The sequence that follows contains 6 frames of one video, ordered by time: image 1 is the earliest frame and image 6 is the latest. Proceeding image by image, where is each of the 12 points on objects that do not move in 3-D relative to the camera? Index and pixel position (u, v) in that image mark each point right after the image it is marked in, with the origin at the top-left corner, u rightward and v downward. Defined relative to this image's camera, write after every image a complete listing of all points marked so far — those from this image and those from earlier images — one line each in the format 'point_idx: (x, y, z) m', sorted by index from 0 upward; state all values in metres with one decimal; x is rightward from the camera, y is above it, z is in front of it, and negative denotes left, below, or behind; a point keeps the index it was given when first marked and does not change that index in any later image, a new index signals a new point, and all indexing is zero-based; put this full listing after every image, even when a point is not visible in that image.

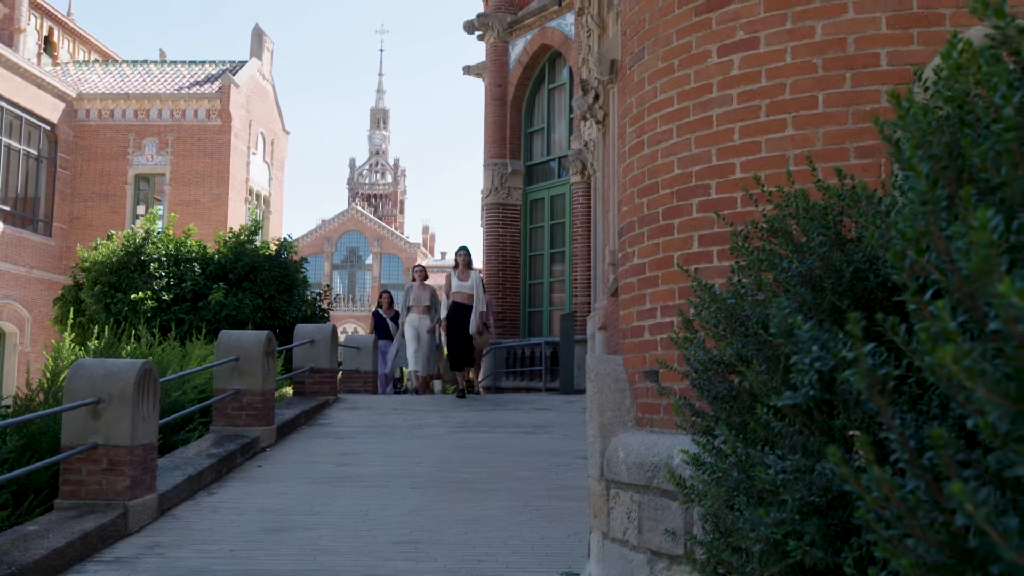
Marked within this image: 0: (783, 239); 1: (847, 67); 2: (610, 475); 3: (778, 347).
0: (+0.7, +0.1, +2.7) m
1: (+1.2, +0.8, +3.7) m
2: (+0.4, -0.8, +4.1) m
3: (+0.7, -0.1, +2.5) m
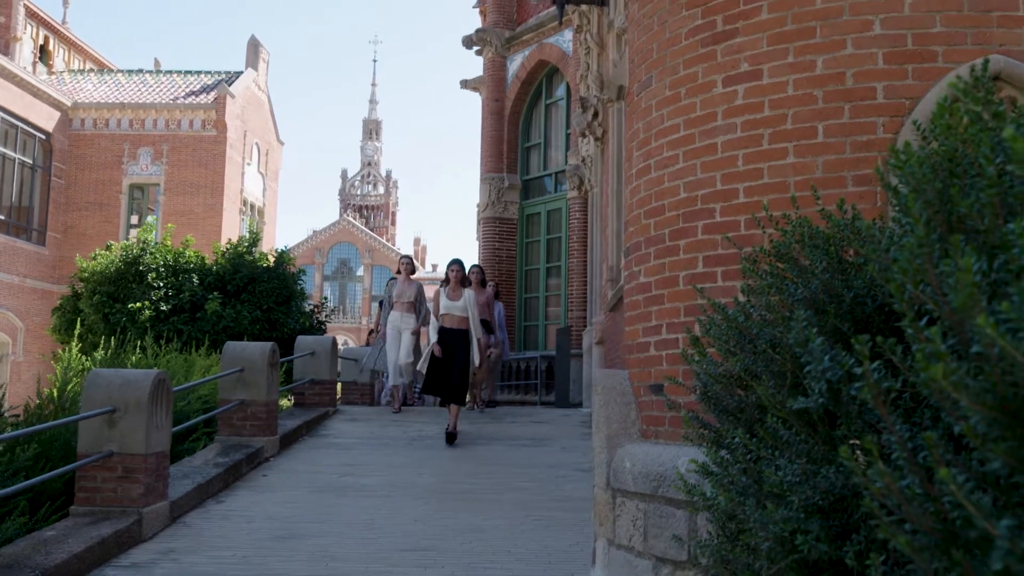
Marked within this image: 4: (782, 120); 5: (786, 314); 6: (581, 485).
0: (+0.8, +0.1, +2.9) m
1: (+1.3, +0.7, +3.9) m
2: (+0.4, -0.8, +4.3) m
3: (+0.7, -0.2, +2.7) m
4: (+1.1, +0.7, +4.0) m
5: (+0.7, -0.1, +2.7) m
6: (+0.6, -1.6, +8.4) m
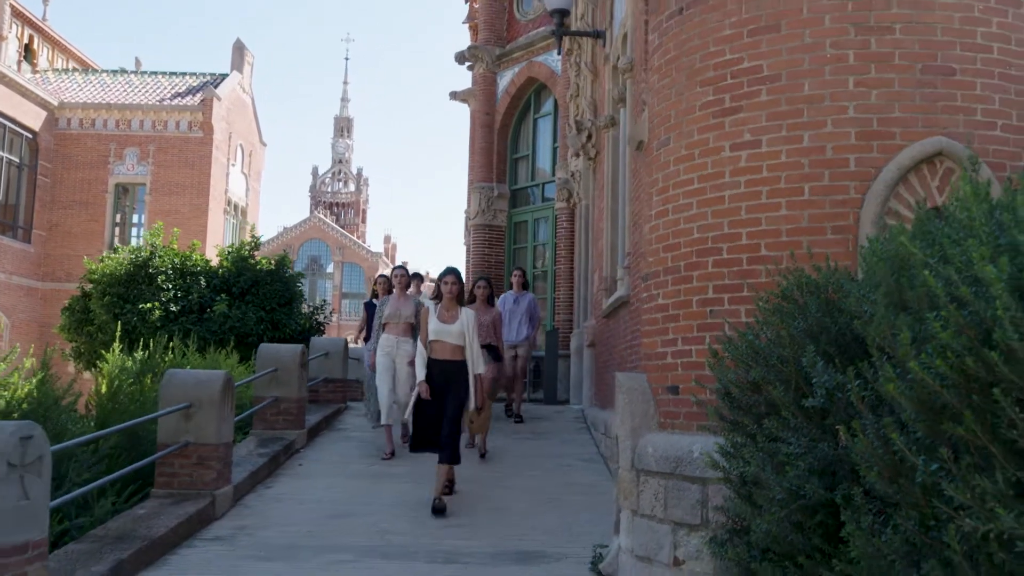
0: (+1.1, -0.1, +4.0) m
1: (+1.6, +0.6, +5.0) m
2: (+0.7, -0.9, +5.4) m
3: (+1.0, -0.3, +3.8) m
4: (+1.3, +0.5, +5.1) m
5: (+1.0, -0.2, +3.8) m
6: (+0.7, -1.7, +9.4) m
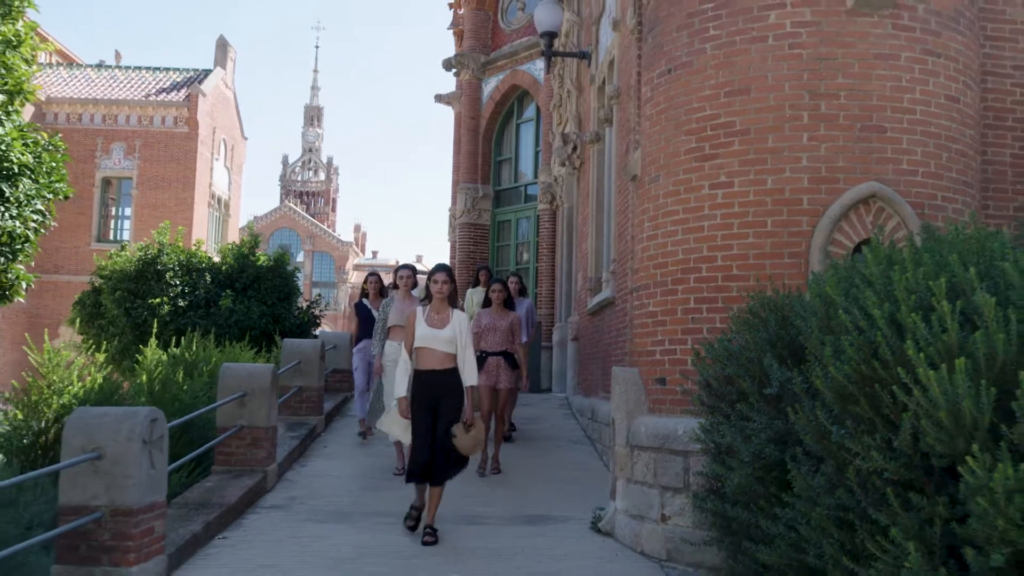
0: (+1.3, -0.1, +5.3) m
1: (+1.7, +0.5, +6.4) m
2: (+0.8, -1.0, +6.7) m
3: (+1.2, -0.4, +5.1) m
4: (+1.5, +0.5, +6.4) m
5: (+1.2, -0.3, +5.1) m
6: (+0.7, -1.7, +10.7) m
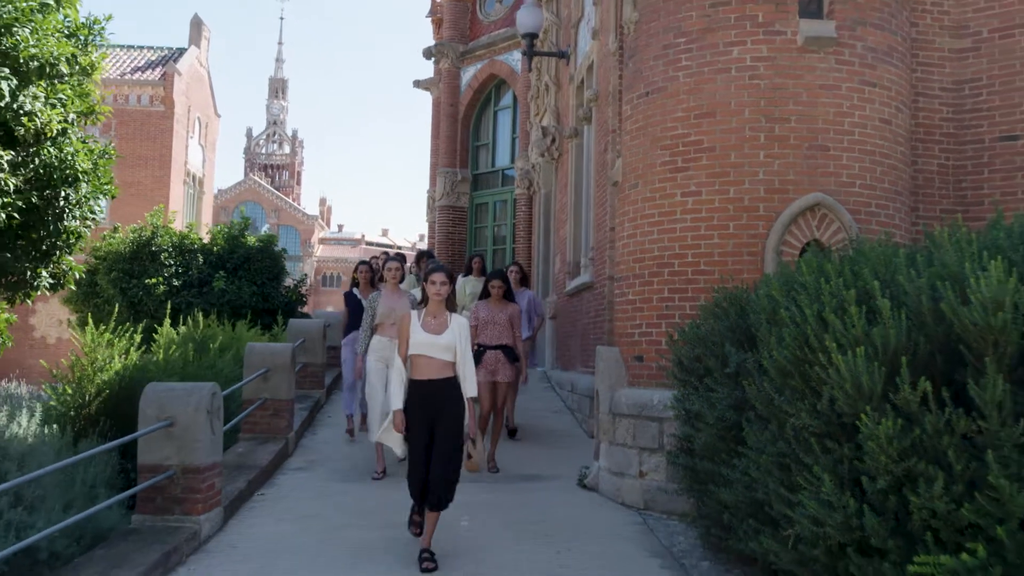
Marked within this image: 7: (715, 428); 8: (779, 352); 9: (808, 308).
0: (+1.3, -0.1, +6.5) m
1: (+1.7, +0.6, +7.5) m
2: (+0.8, -0.9, +7.9) m
3: (+1.3, -0.4, +6.3) m
4: (+1.5, +0.5, +7.6) m
5: (+1.3, -0.3, +6.3) m
6: (+0.5, -1.6, +12.0) m
7: (+1.2, -0.8, +6.0) m
8: (+1.3, -0.3, +4.9) m
9: (+1.4, -0.1, +4.7) m
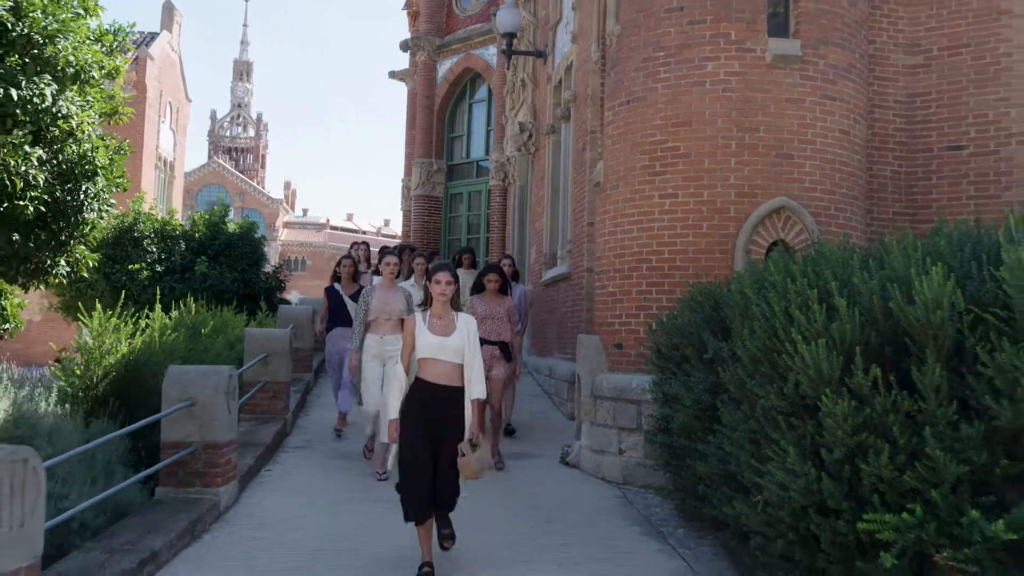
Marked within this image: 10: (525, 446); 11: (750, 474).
0: (+1.3, -0.1, +7.2) m
1: (+1.7, +0.6, +8.3) m
2: (+0.7, -0.9, +8.6) m
3: (+1.2, -0.4, +7.0) m
4: (+1.4, +0.6, +8.3) m
5: (+1.3, -0.2, +7.0) m
6: (+0.3, -1.5, +12.7) m
7: (+1.2, -0.8, +6.7) m
8: (+1.3, -0.3, +5.6) m
9: (+1.4, -0.1, +5.5) m
10: (+0.1, -1.6, +10.1) m
11: (+1.3, -1.0, +5.5) m
